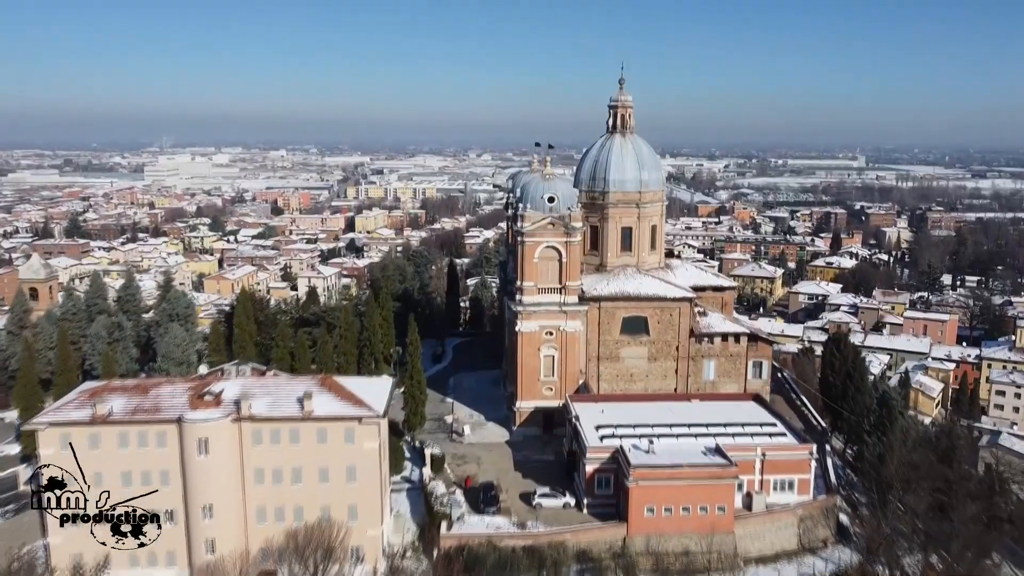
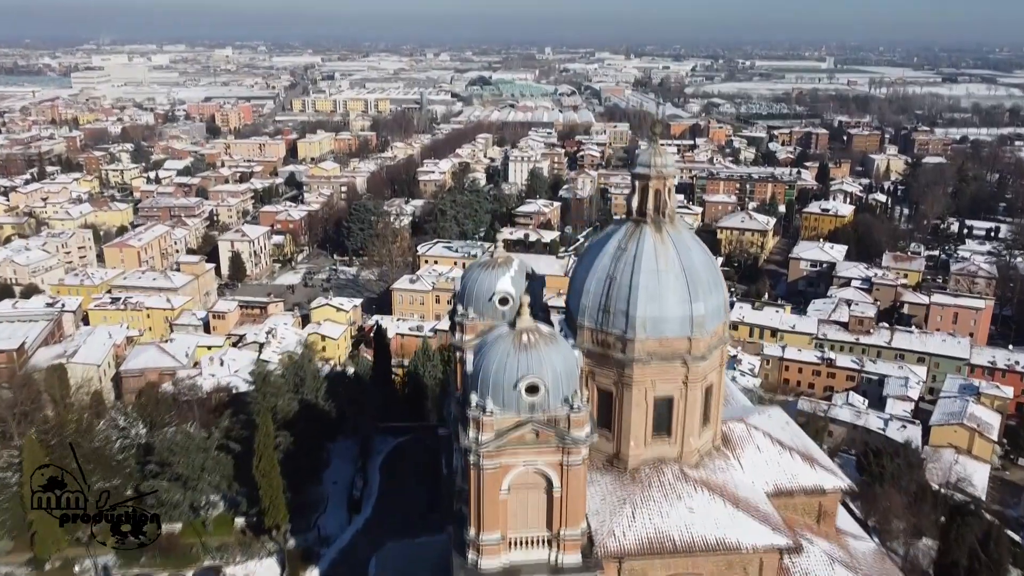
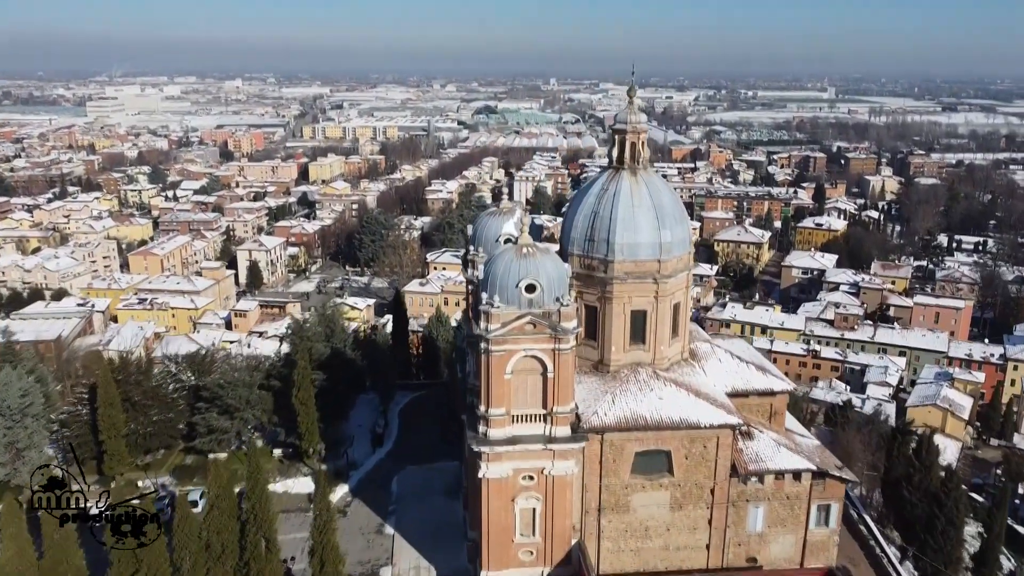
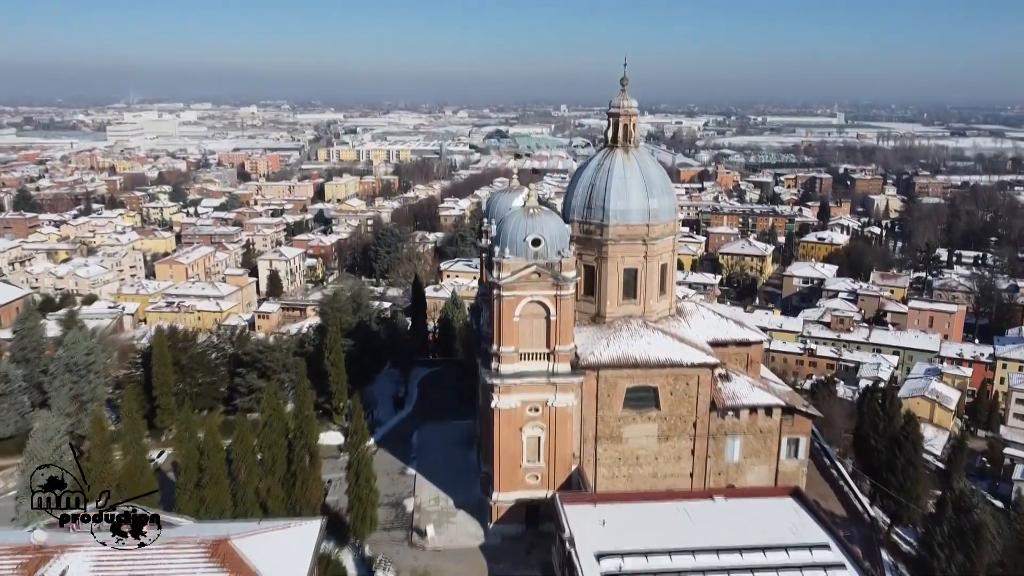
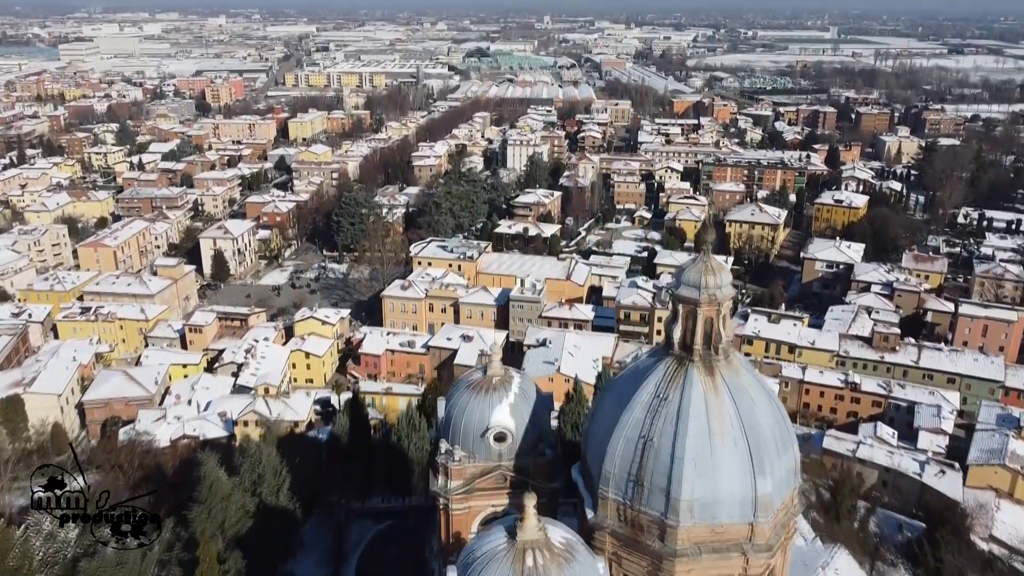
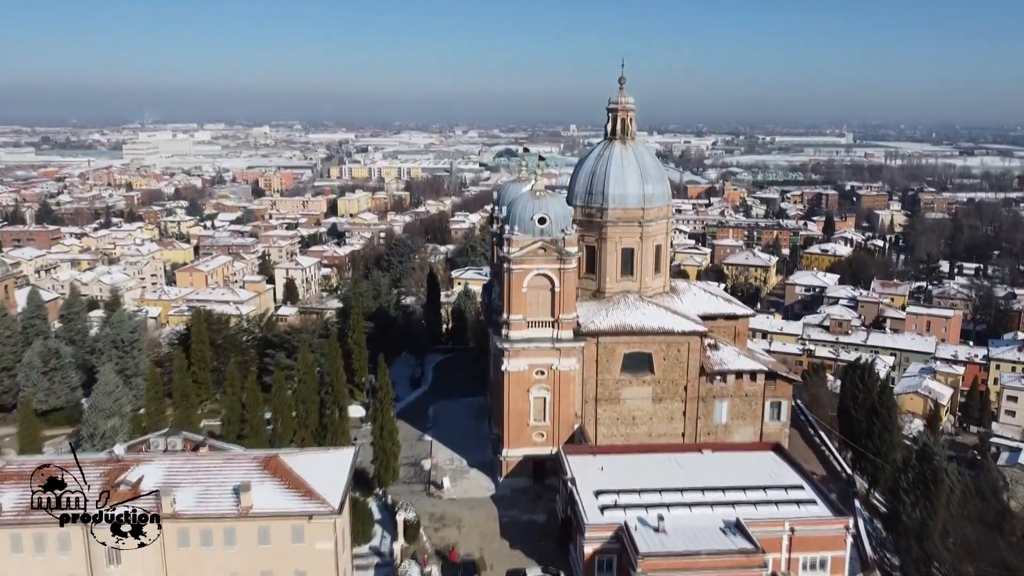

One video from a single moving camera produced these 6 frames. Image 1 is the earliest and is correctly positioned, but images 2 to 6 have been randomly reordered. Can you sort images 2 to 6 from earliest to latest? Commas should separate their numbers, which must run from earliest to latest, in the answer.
6, 4, 3, 2, 5
